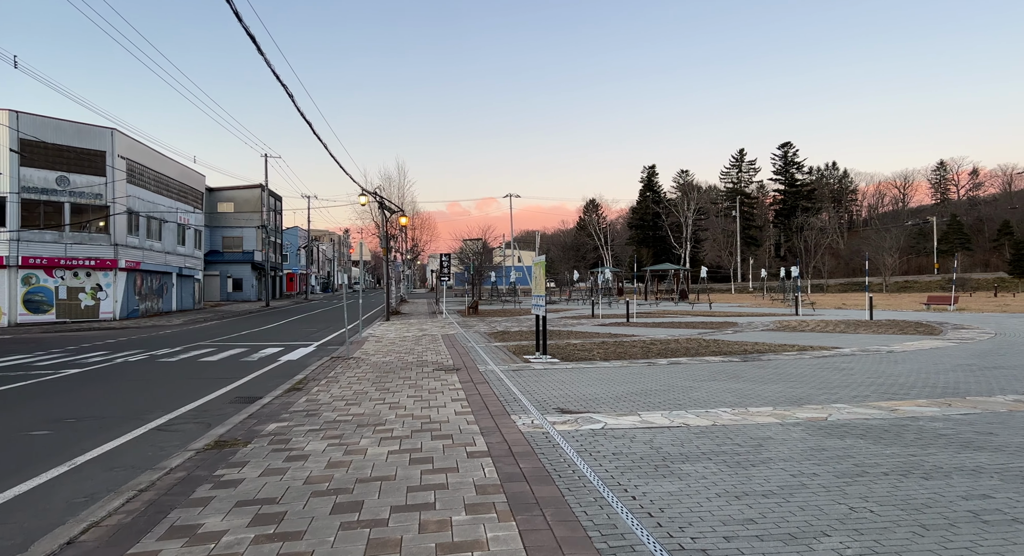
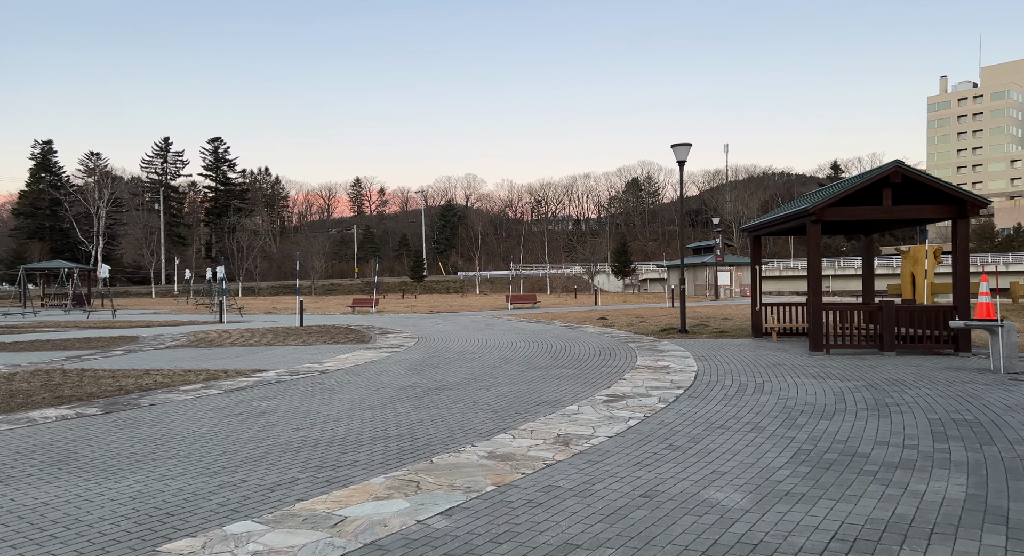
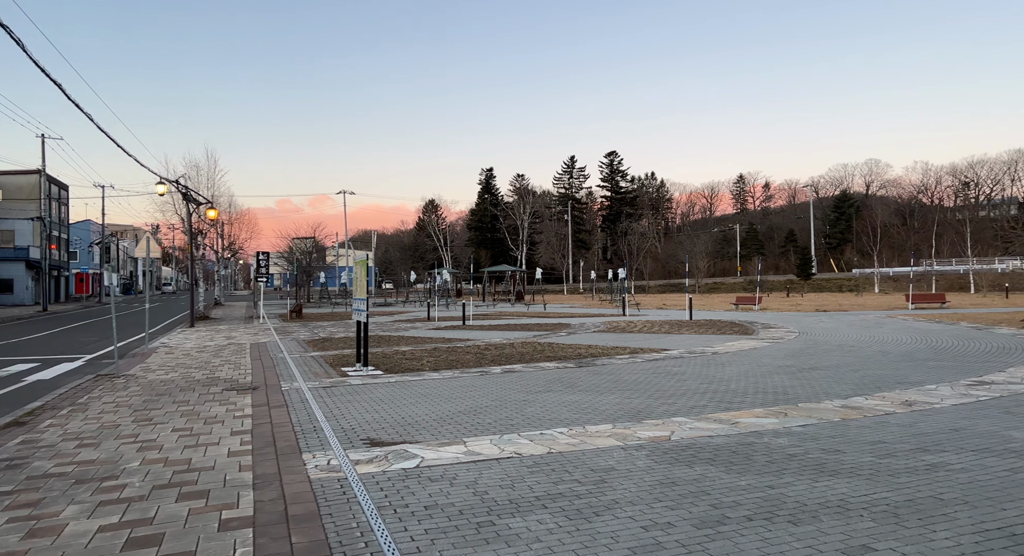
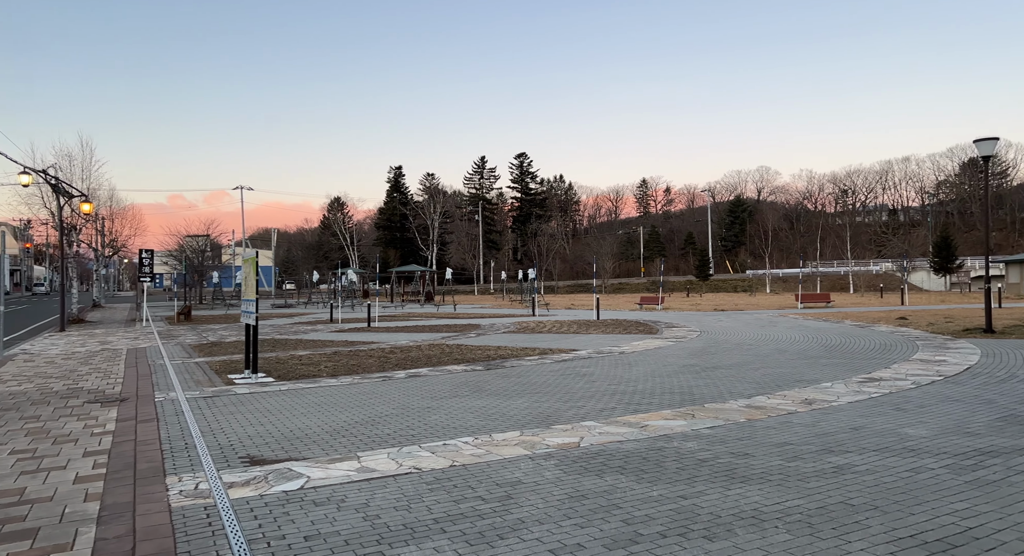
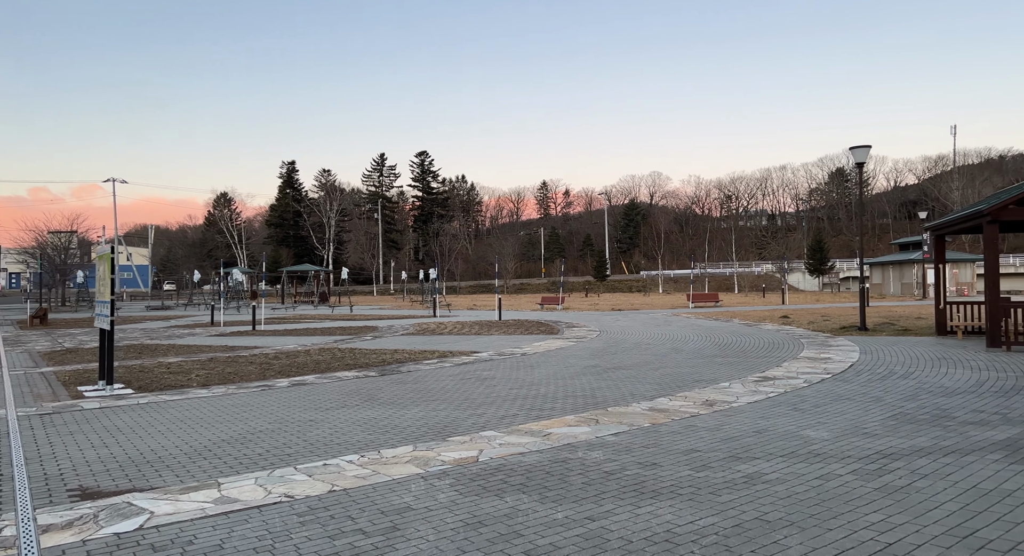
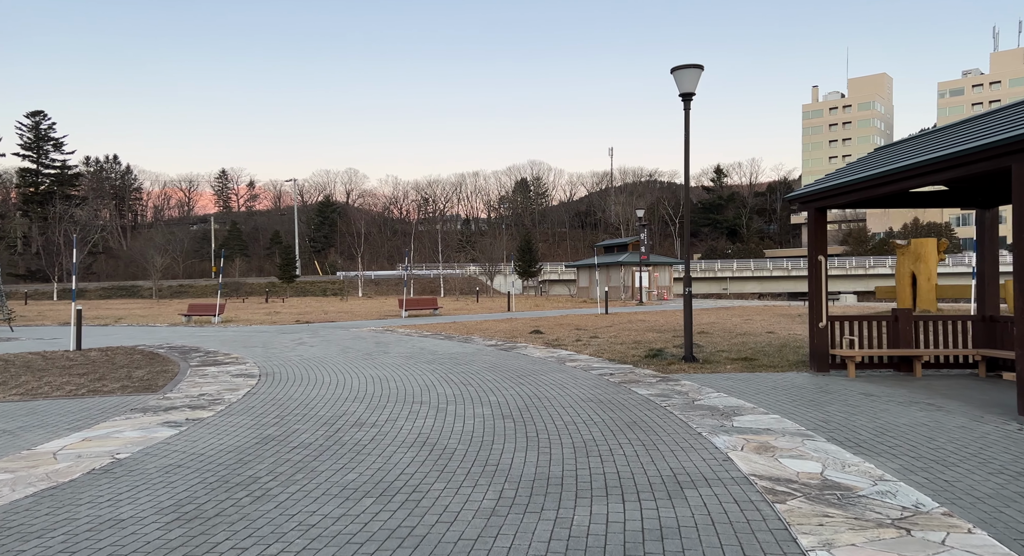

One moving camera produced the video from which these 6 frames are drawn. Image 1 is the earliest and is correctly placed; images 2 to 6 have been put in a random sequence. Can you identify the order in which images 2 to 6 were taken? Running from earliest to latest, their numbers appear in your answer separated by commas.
3, 4, 5, 2, 6
